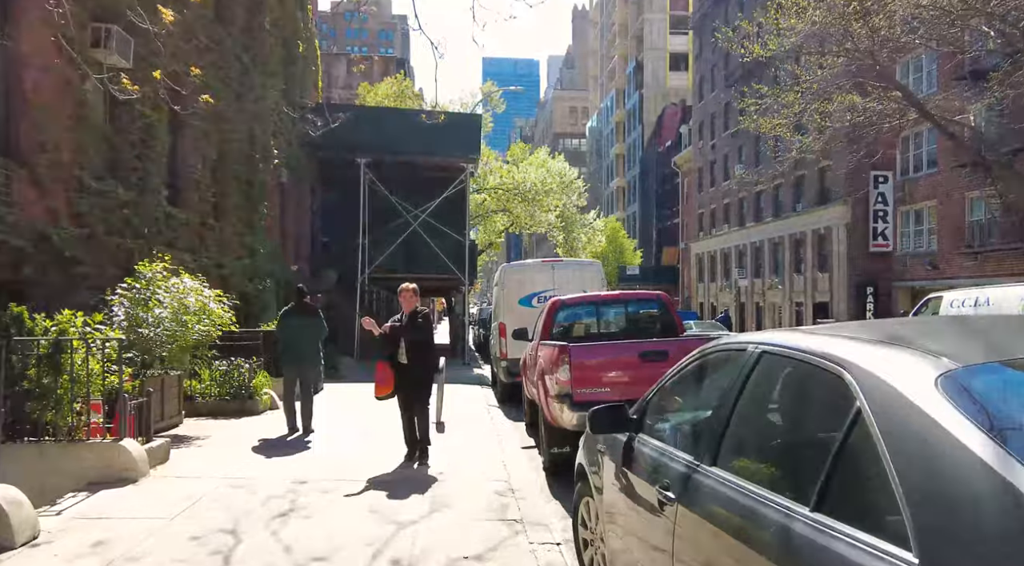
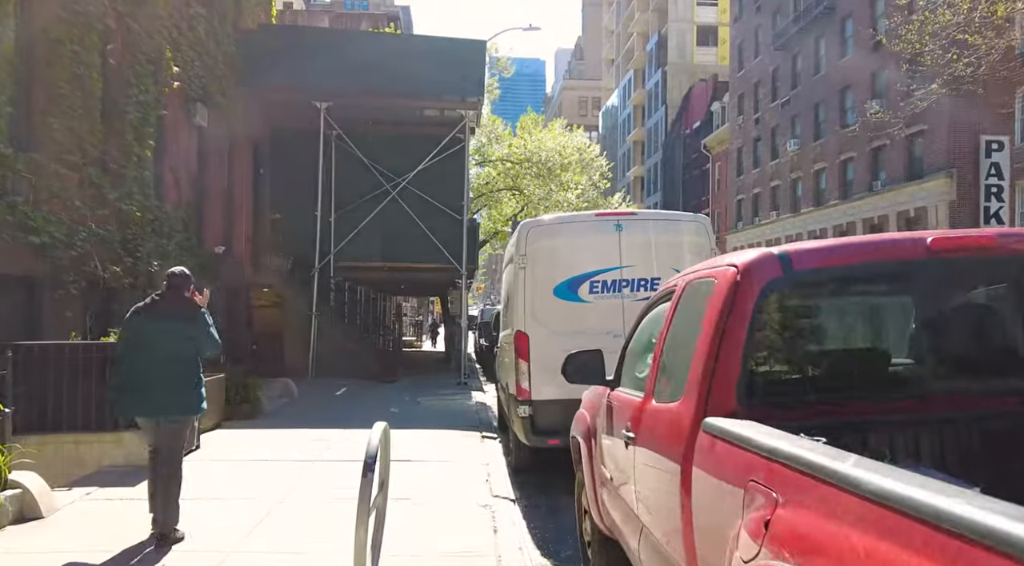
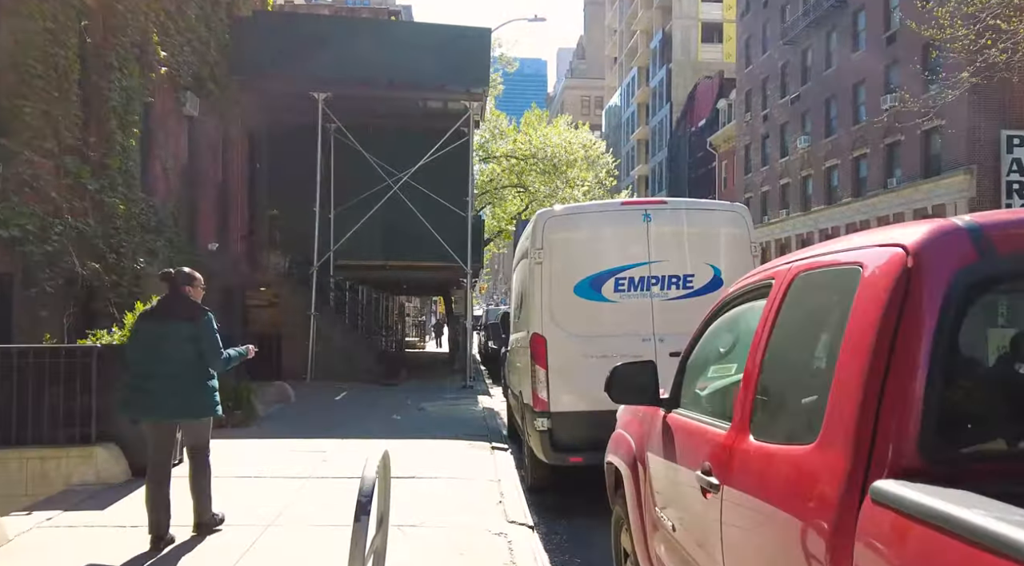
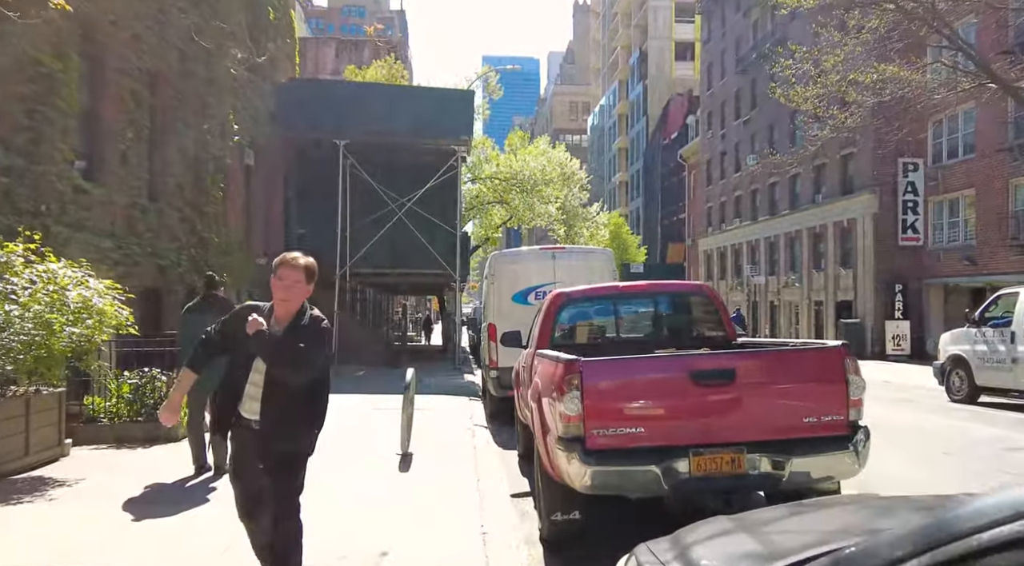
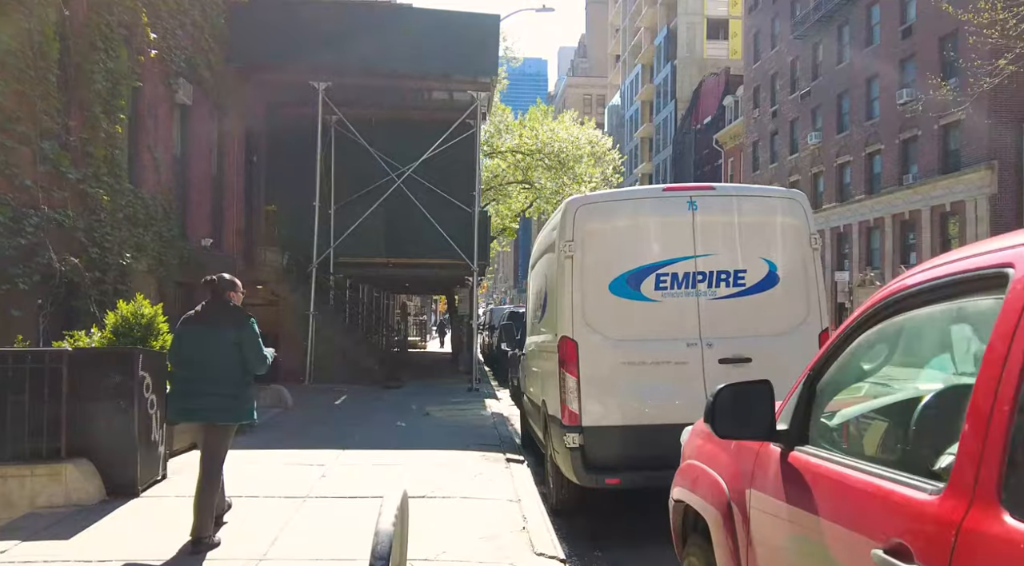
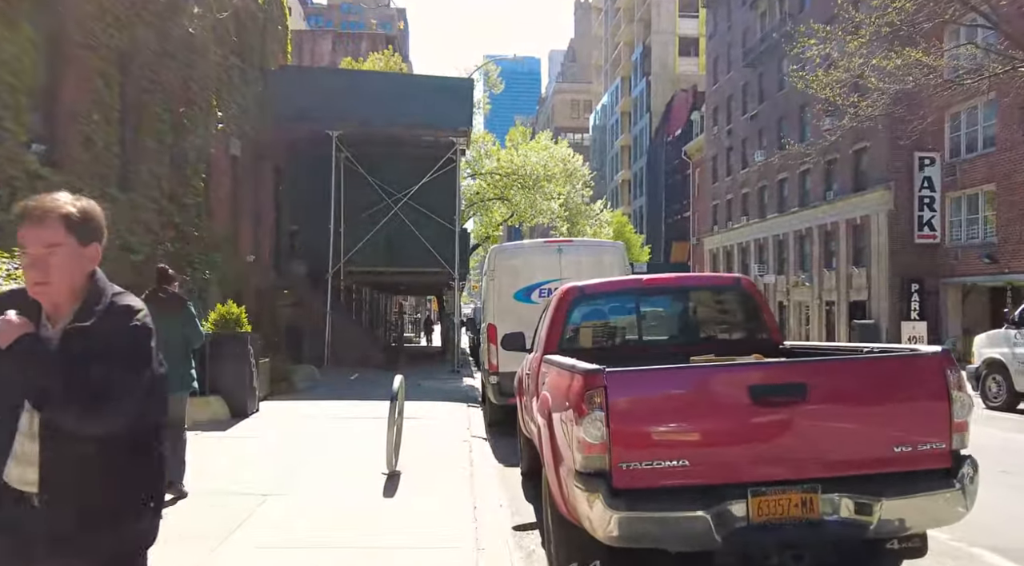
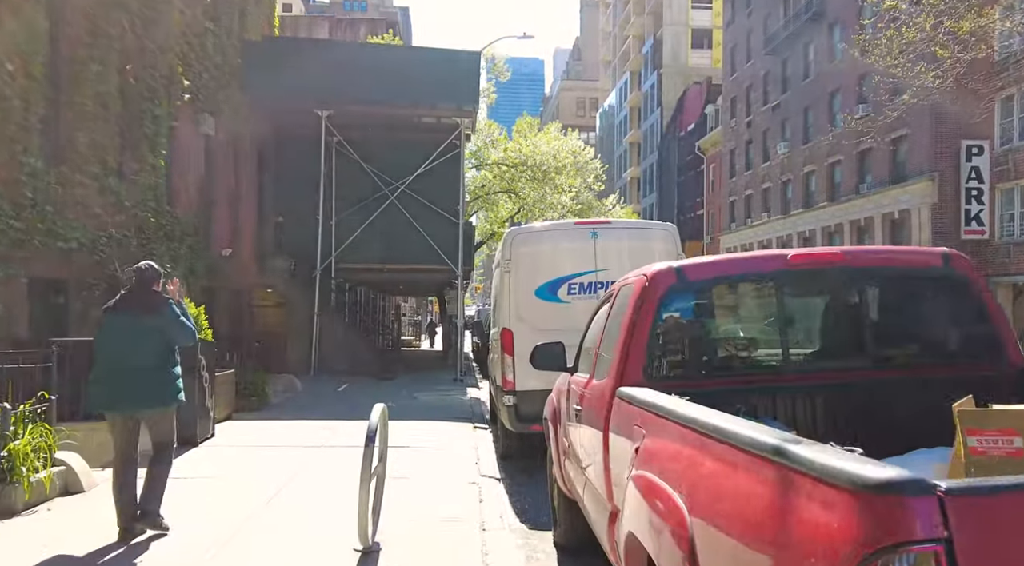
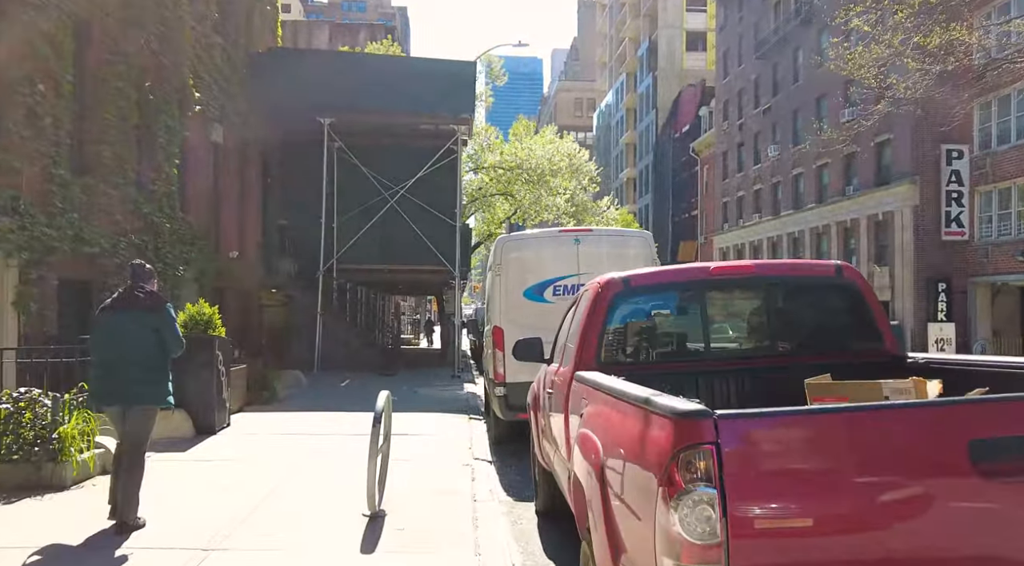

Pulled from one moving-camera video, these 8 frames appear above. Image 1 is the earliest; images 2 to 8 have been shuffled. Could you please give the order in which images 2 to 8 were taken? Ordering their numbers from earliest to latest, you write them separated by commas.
4, 6, 8, 7, 2, 3, 5
